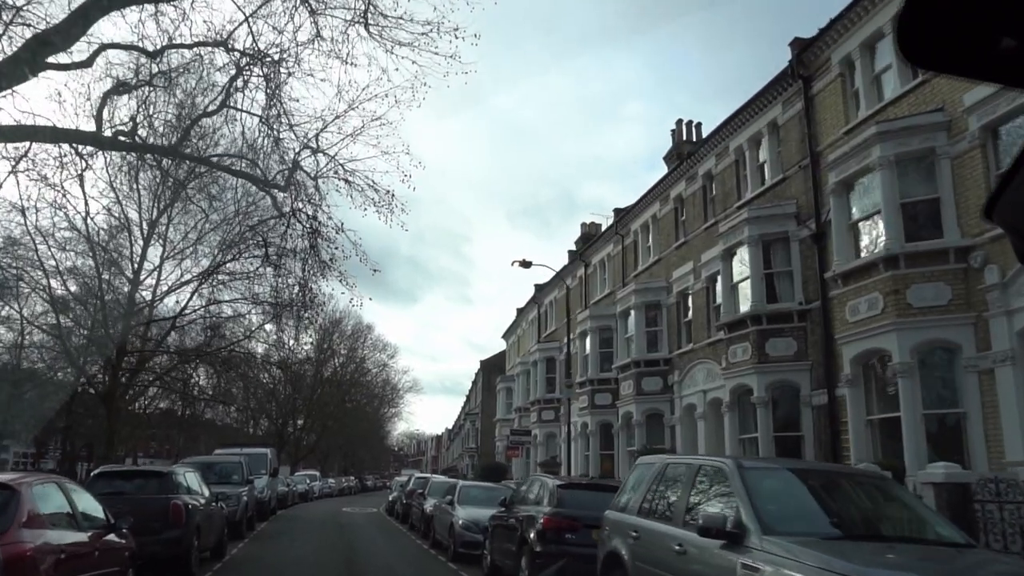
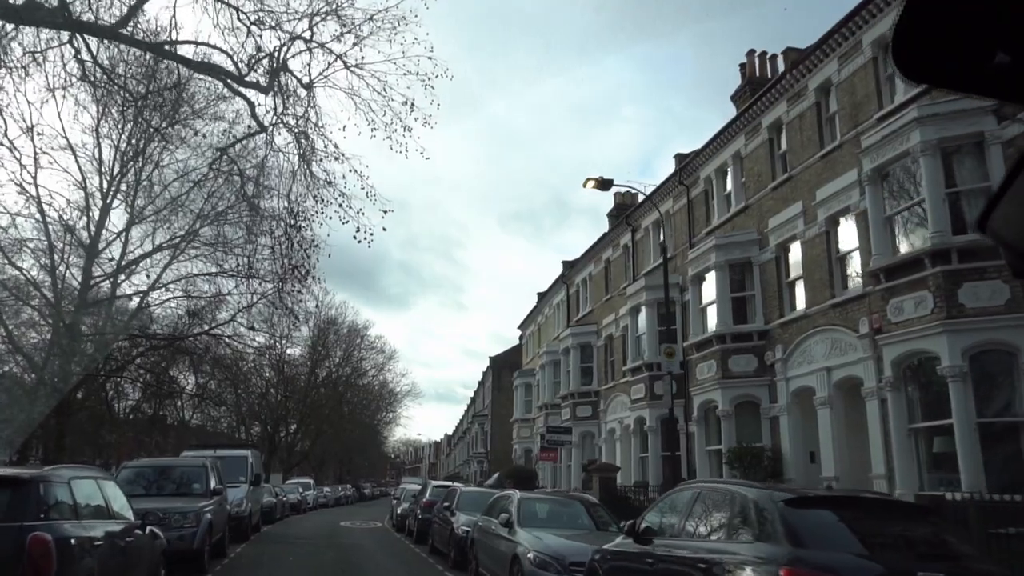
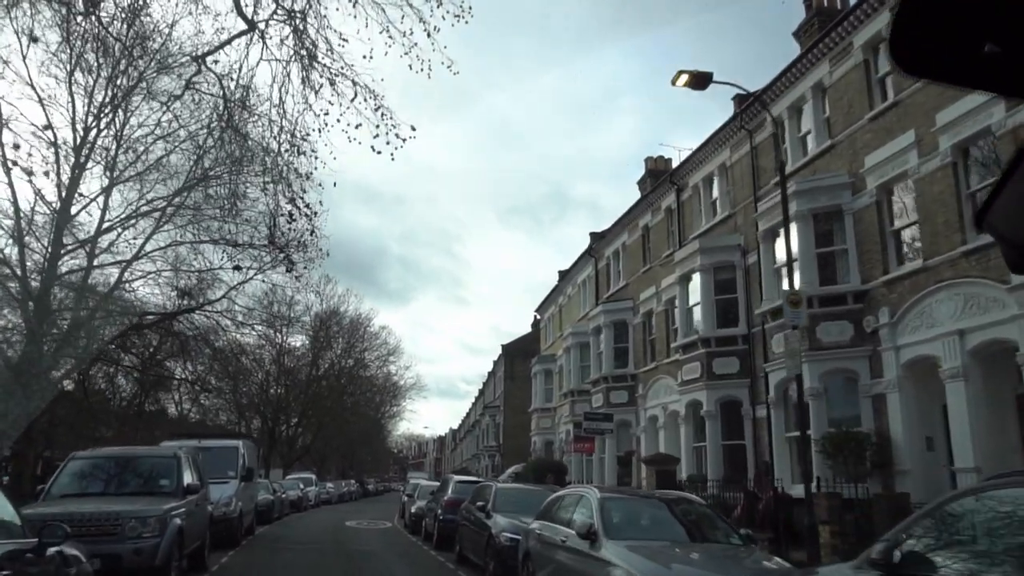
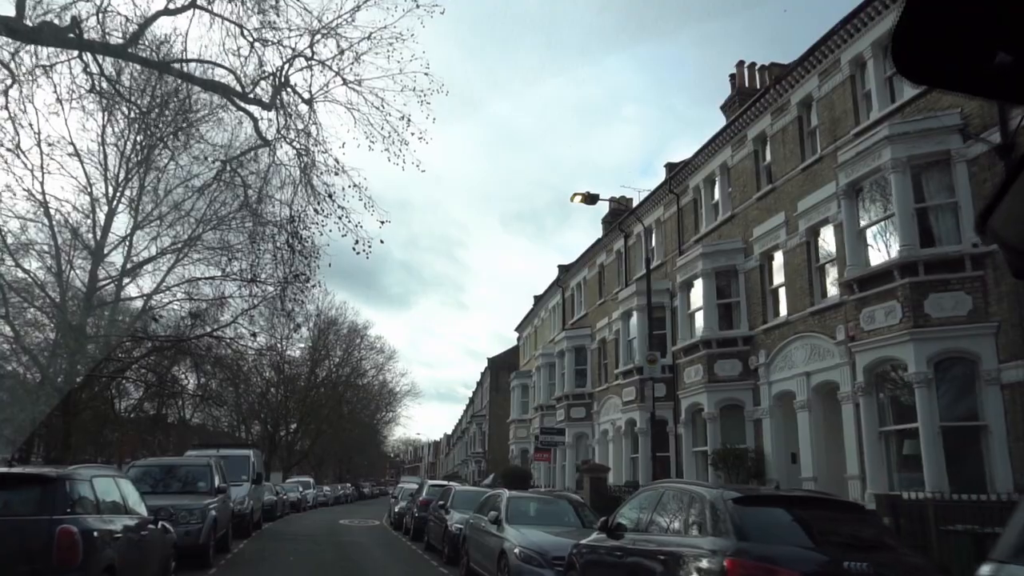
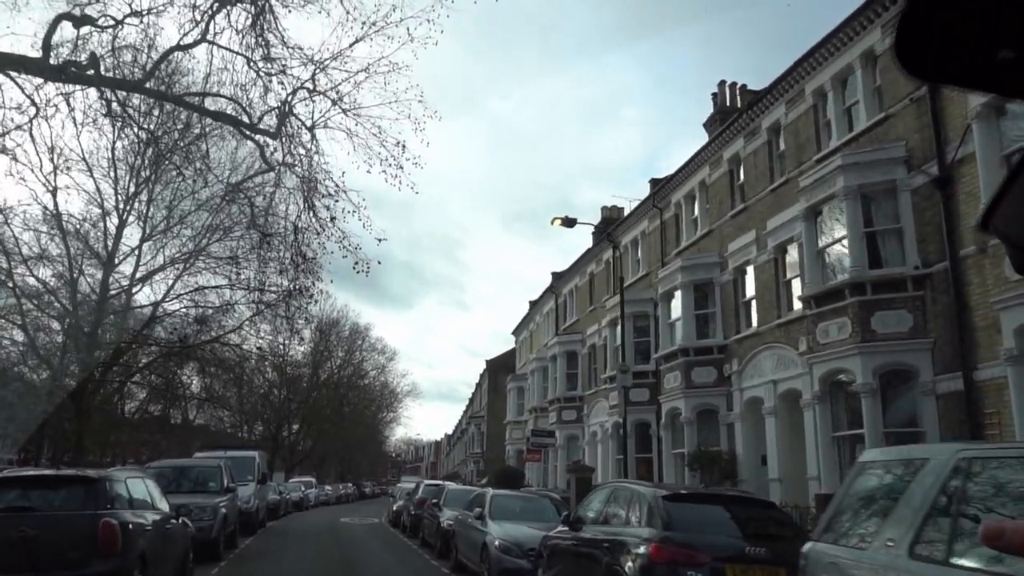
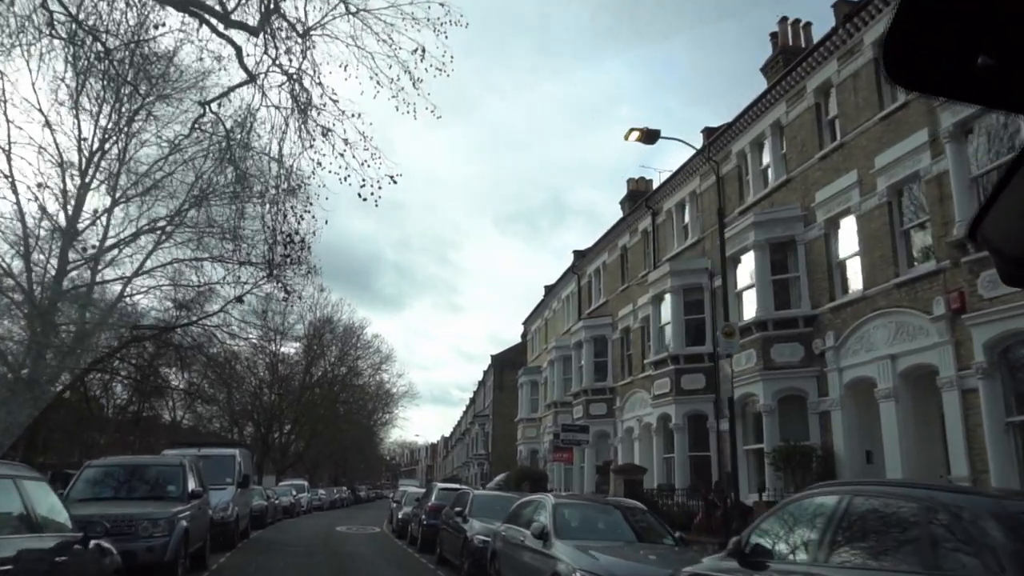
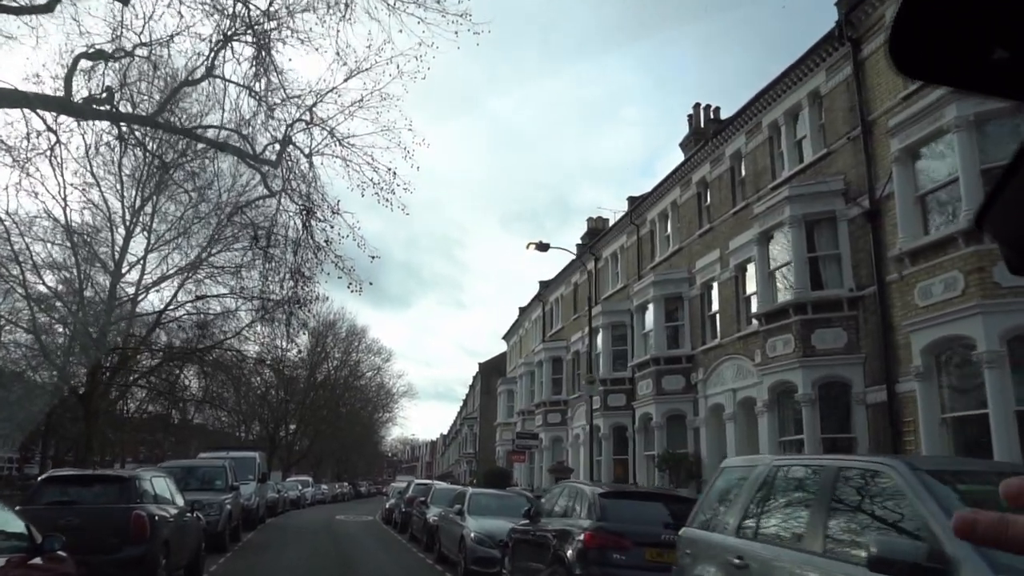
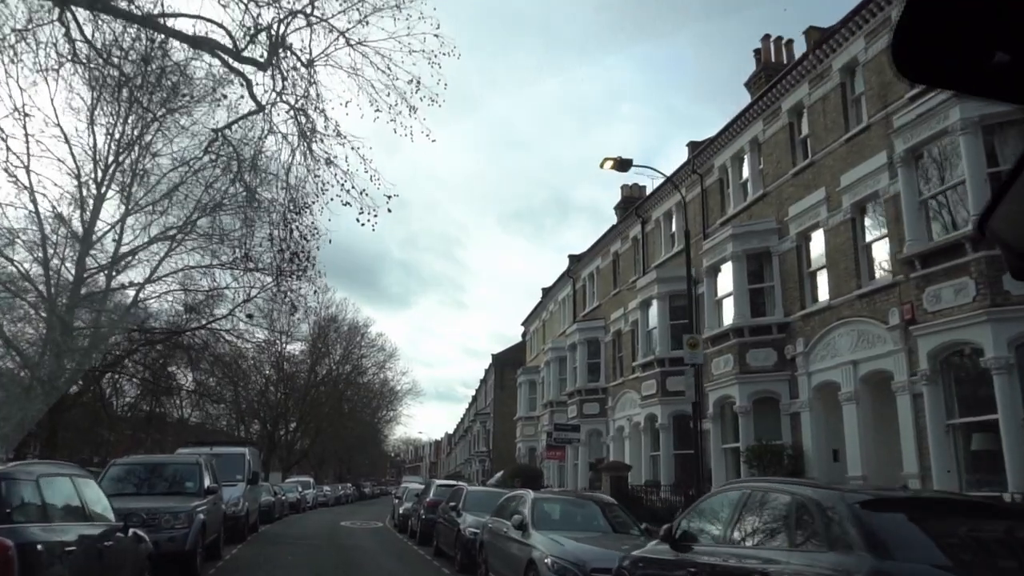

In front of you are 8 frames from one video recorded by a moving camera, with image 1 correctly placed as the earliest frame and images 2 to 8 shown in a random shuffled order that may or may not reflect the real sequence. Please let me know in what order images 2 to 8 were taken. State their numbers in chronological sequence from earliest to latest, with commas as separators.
7, 5, 4, 2, 8, 6, 3
